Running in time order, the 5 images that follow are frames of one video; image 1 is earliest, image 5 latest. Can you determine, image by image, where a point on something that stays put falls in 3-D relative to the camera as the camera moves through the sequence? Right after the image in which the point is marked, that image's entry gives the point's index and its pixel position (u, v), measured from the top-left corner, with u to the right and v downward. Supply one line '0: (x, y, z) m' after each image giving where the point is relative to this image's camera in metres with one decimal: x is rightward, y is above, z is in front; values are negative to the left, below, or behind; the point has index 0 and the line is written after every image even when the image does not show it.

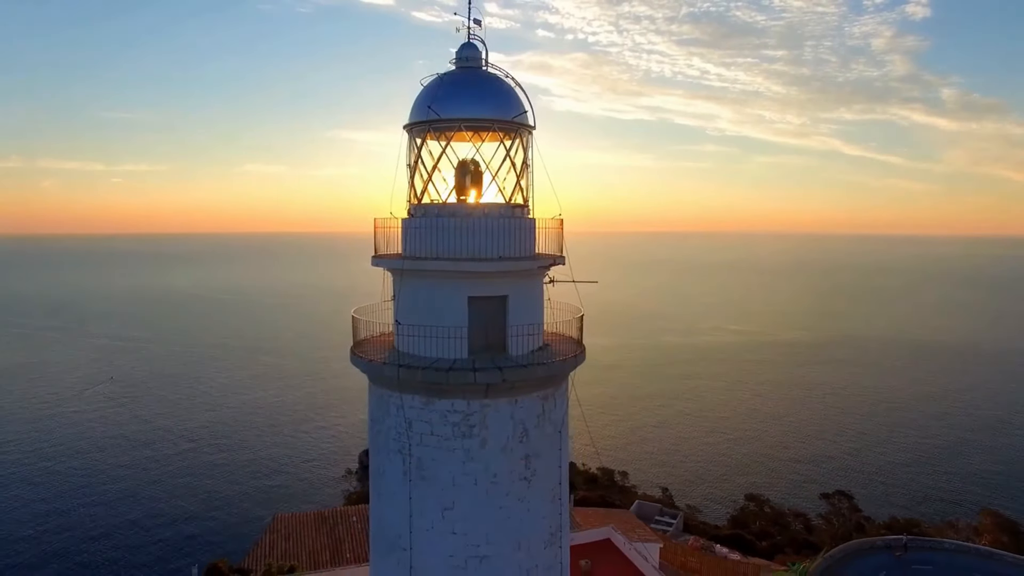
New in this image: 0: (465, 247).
0: (-0.8, +0.6, +9.0) m
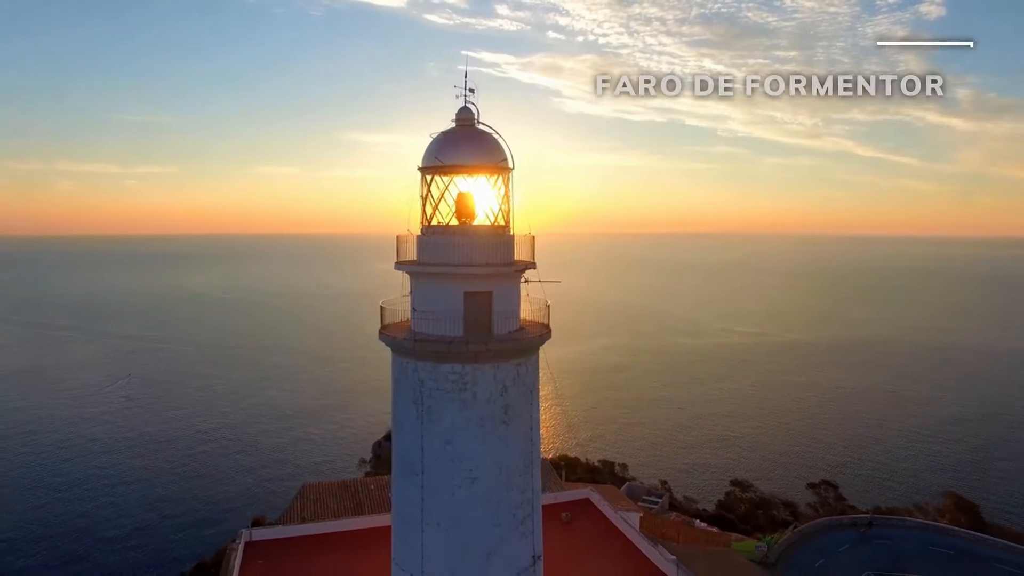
0: (-0.8, +0.7, +10.3) m
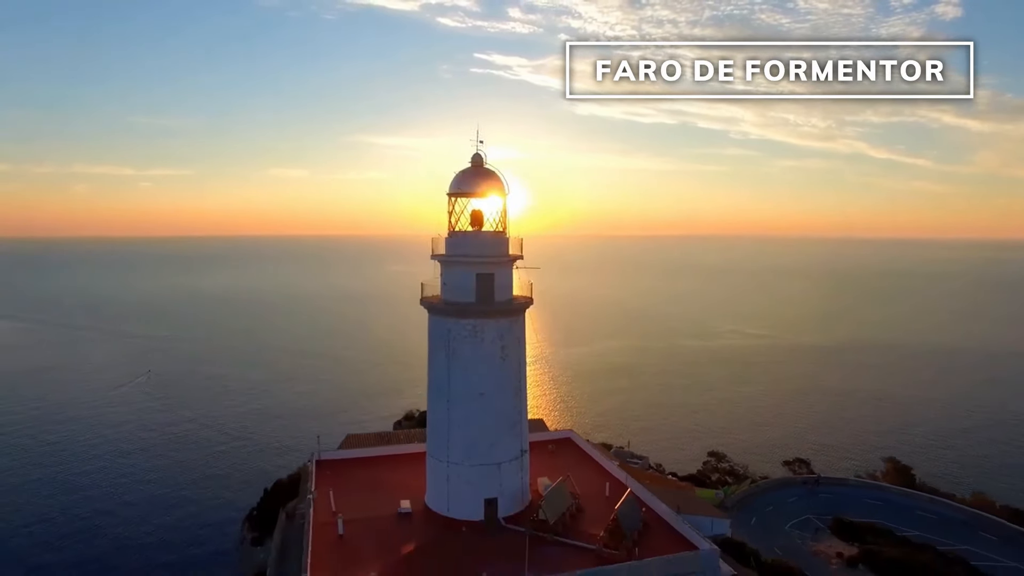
0: (-0.6, +0.7, +11.0) m
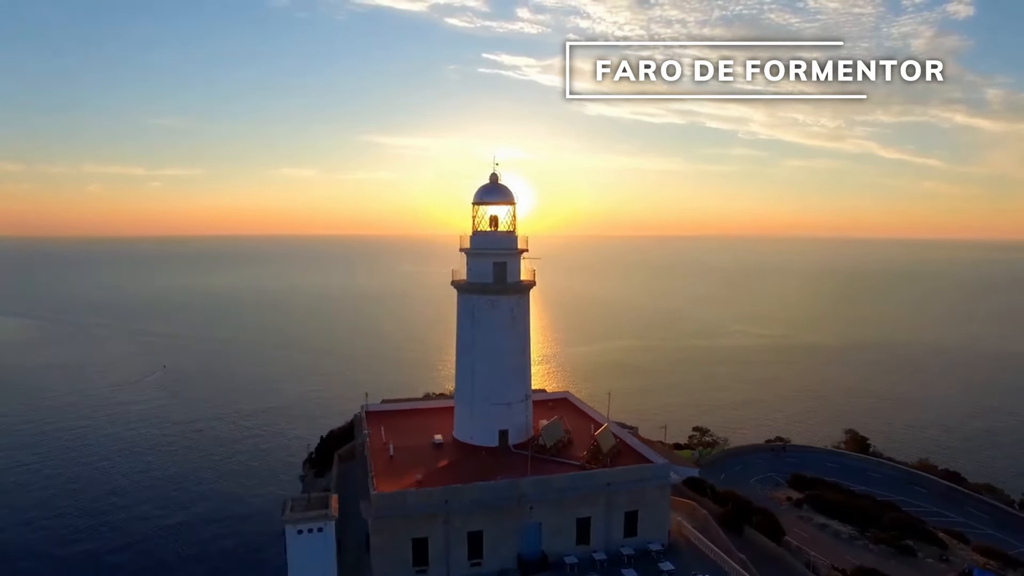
0: (-0.5, +0.8, +12.0) m
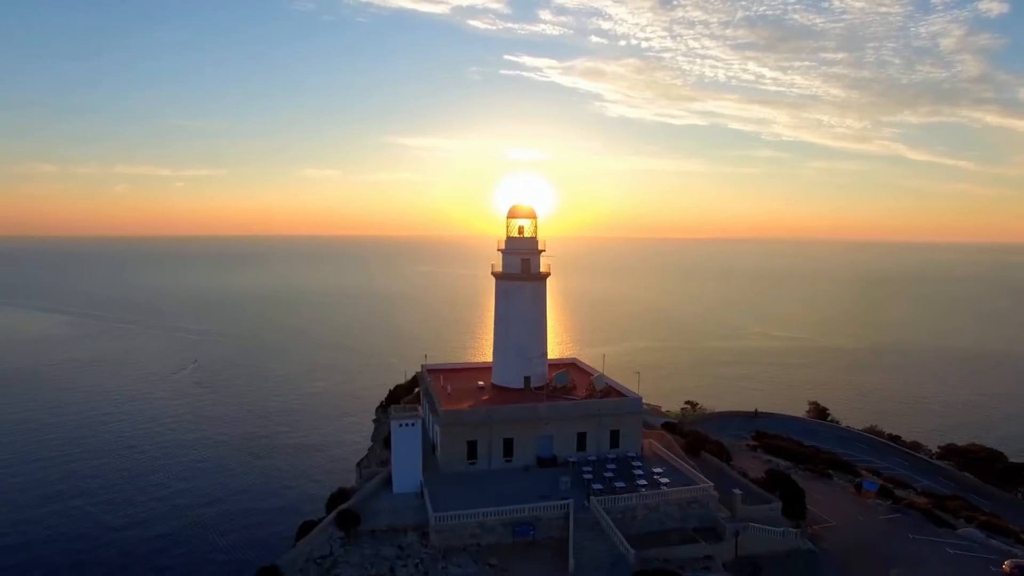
0: (0.0, +0.9, +13.7) m
